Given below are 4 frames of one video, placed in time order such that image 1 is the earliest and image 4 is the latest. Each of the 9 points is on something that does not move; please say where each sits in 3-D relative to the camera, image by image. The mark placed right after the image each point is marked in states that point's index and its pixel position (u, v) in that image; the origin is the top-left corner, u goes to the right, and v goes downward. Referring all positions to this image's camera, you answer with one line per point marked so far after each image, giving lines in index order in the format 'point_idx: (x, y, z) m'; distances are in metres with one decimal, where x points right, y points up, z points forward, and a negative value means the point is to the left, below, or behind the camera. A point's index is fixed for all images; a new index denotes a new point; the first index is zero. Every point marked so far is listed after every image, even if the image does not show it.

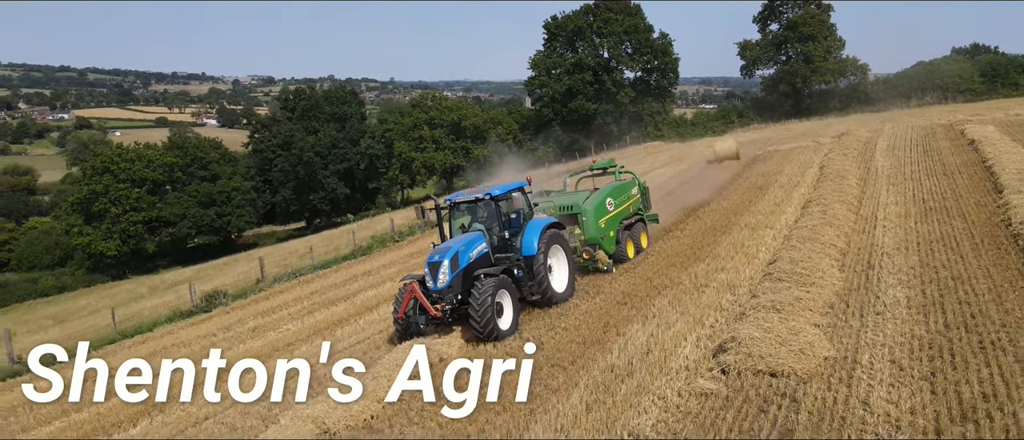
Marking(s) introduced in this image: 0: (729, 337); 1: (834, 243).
0: (+2.3, -1.2, +6.8) m
1: (+5.0, -0.4, +10.1) m
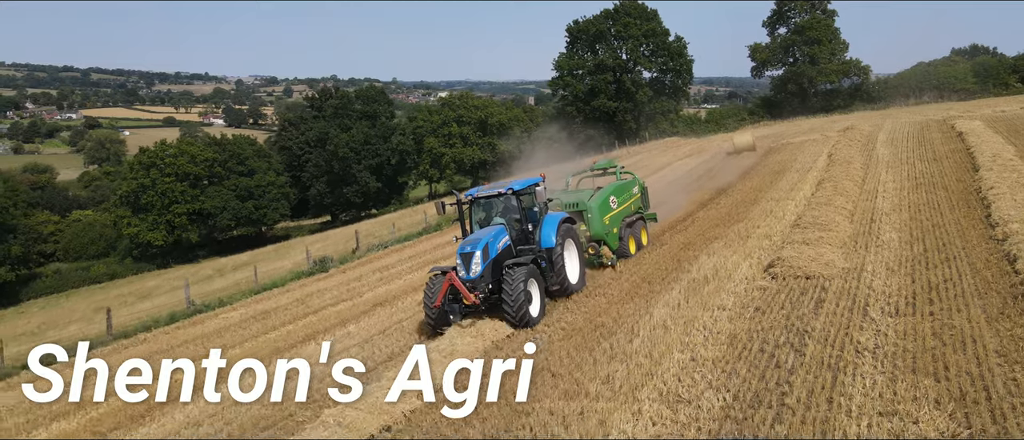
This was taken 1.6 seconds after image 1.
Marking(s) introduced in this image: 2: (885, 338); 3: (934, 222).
0: (+3.9, -0.6, +9.7) m
1: (+6.7, +0.3, +13.0) m
2: (+3.7, -1.2, +6.5) m
3: (+7.2, 0.0, +11.0) m
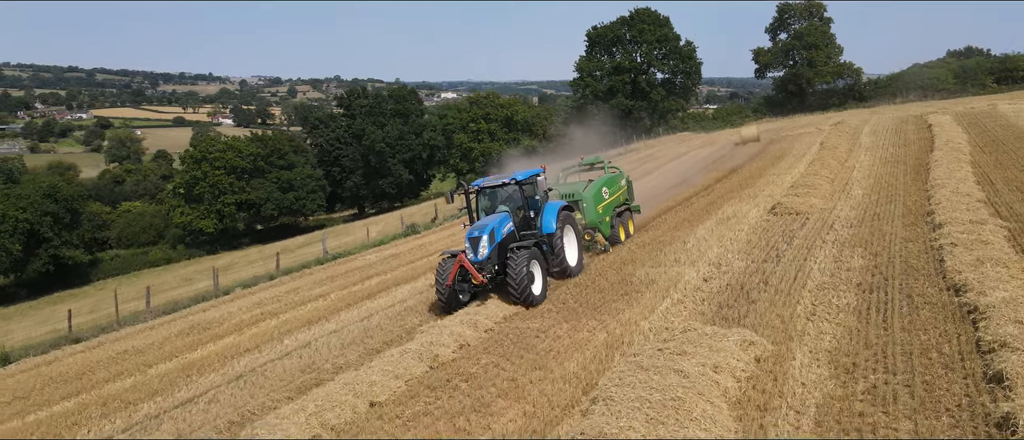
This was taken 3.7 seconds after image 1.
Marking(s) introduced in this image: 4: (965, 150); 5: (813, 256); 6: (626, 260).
0: (+5.7, +0.3, +14.1) m
1: (+8.5, +1.2, +17.4) m
2: (+5.5, -0.3, +10.9) m
3: (+9.0, +0.9, +15.4) m
4: (+12.9, +2.0, +18.4) m
5: (+4.6, -0.6, +9.8) m
6: (+2.0, -0.7, +11.4) m
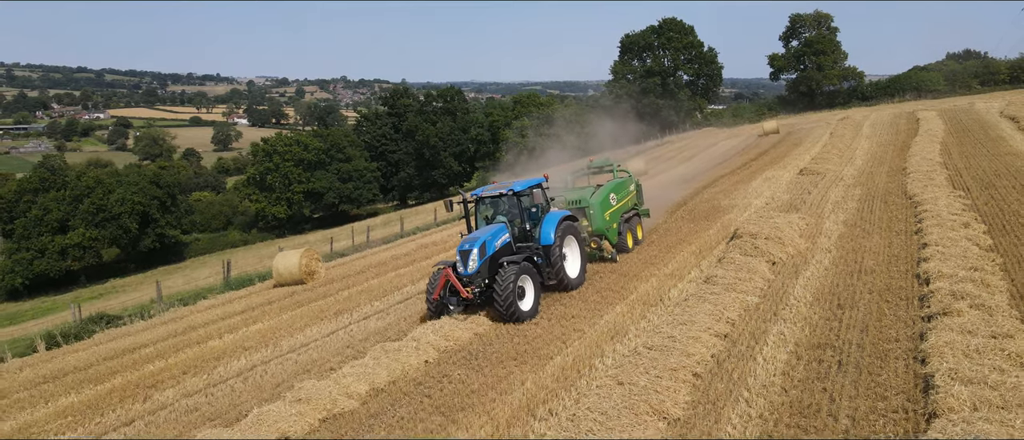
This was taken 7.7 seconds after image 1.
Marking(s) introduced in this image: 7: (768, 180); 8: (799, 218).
0: (+9.1, +1.6, +20.5) m
1: (+11.9, +2.4, +23.8) m
2: (+8.9, +1.0, +17.3) m
3: (+12.4, +2.1, +21.8) m
4: (+16.3, +3.2, +24.8) m
5: (+8.0, +0.7, +16.2) m
6: (+5.4, +0.5, +17.8) m
7: (+7.8, +1.2, +19.6) m
8: (+5.8, +0.1, +13.1) m
